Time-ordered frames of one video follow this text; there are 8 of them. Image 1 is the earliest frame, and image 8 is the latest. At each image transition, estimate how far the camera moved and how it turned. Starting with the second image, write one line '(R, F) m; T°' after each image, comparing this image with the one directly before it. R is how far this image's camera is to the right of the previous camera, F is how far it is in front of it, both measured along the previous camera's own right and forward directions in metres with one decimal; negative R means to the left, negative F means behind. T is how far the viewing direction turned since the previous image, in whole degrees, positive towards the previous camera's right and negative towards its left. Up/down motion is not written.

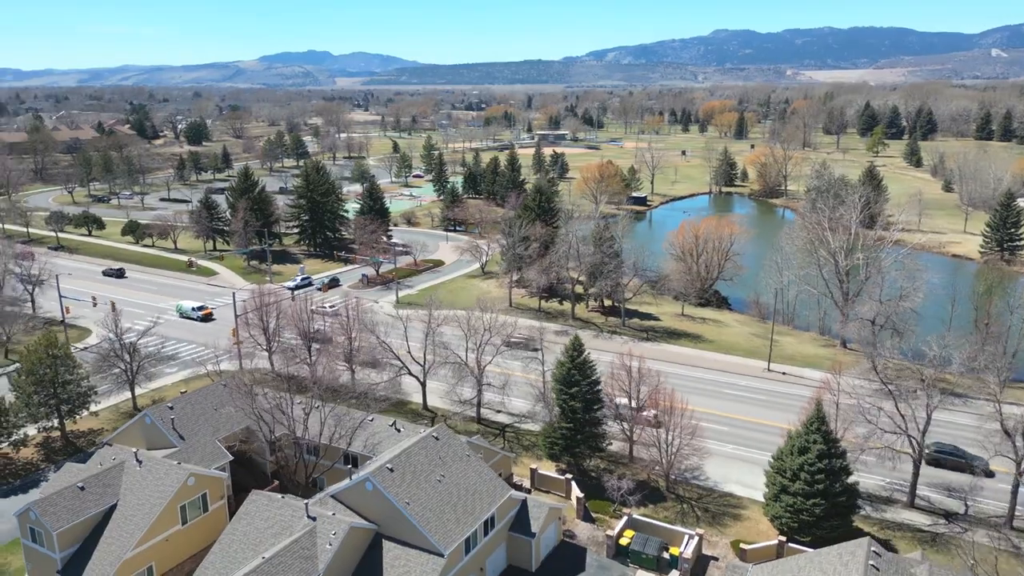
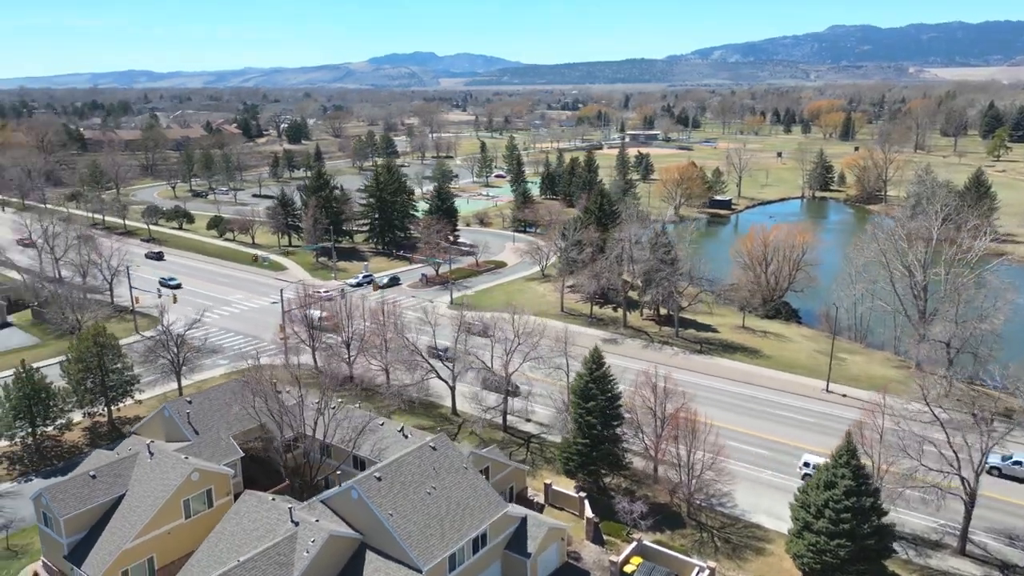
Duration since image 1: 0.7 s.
(+3.3, +1.3) m; -7°
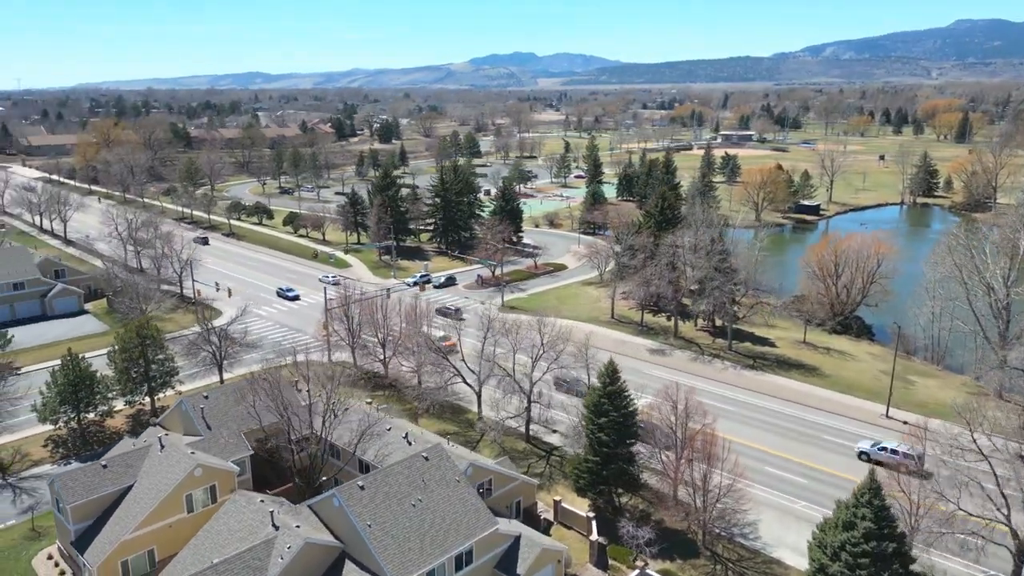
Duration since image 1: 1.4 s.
(+3.3, +1.3) m; -7°
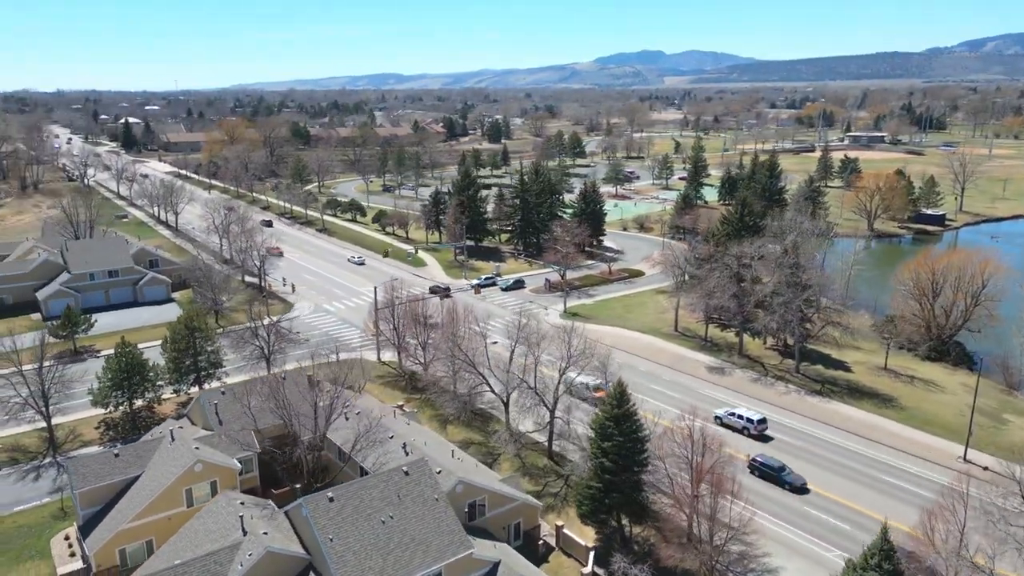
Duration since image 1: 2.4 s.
(+4.4, +1.8) m; -9°
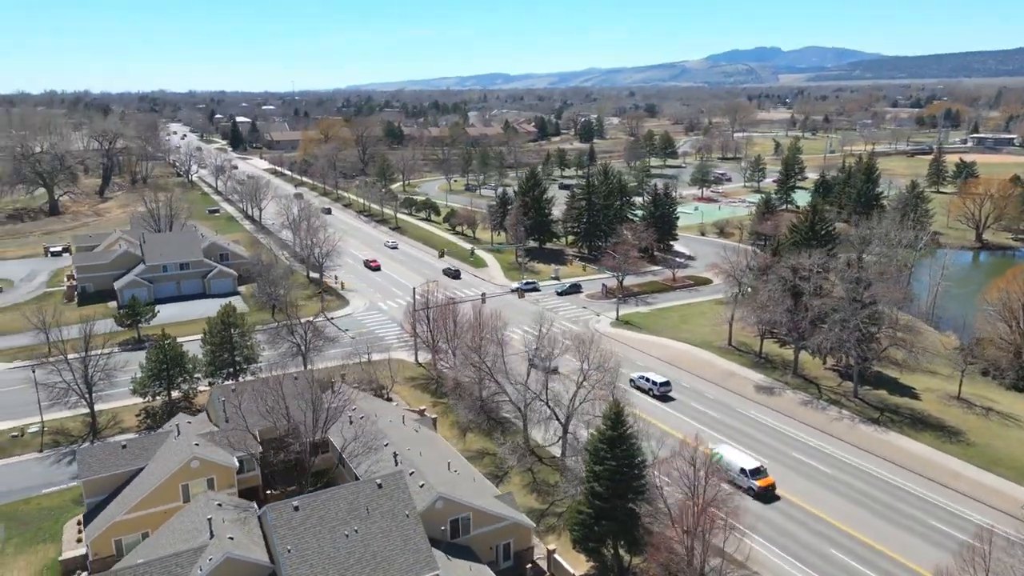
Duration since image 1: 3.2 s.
(+3.9, +1.6) m; -8°
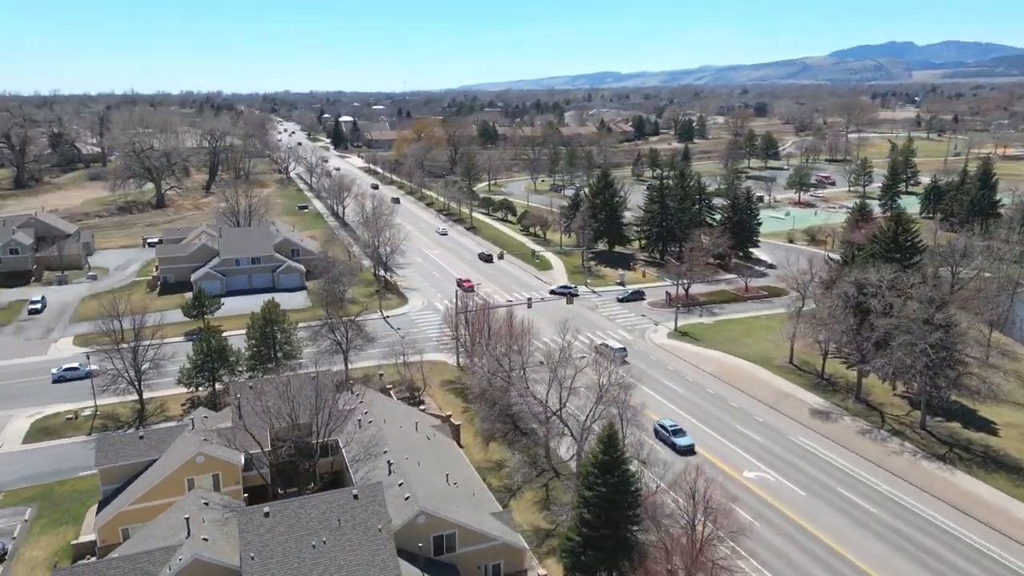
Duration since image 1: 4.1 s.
(+3.8, +1.6) m; -8°
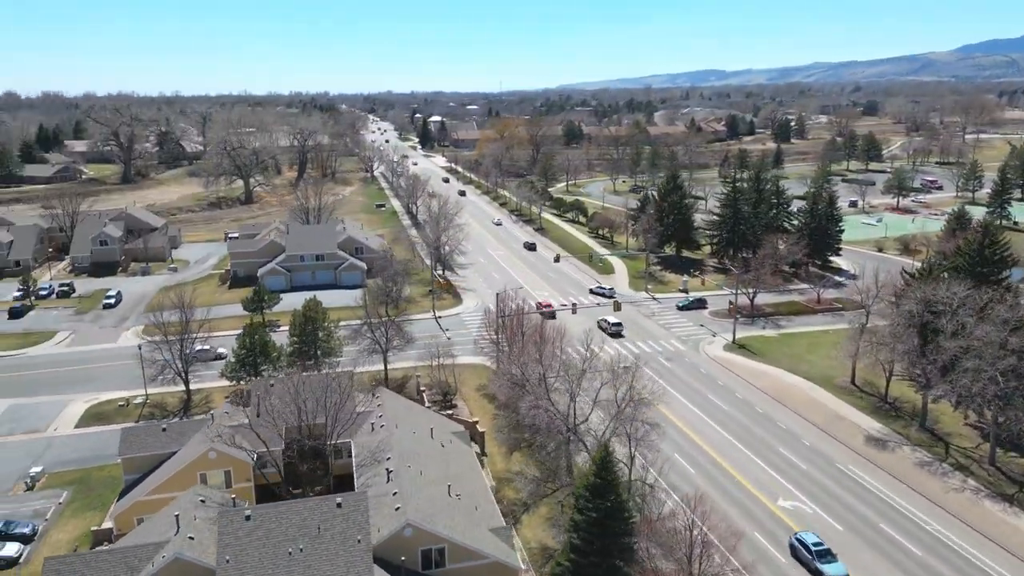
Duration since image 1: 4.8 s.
(+3.3, +1.4) m; -7°
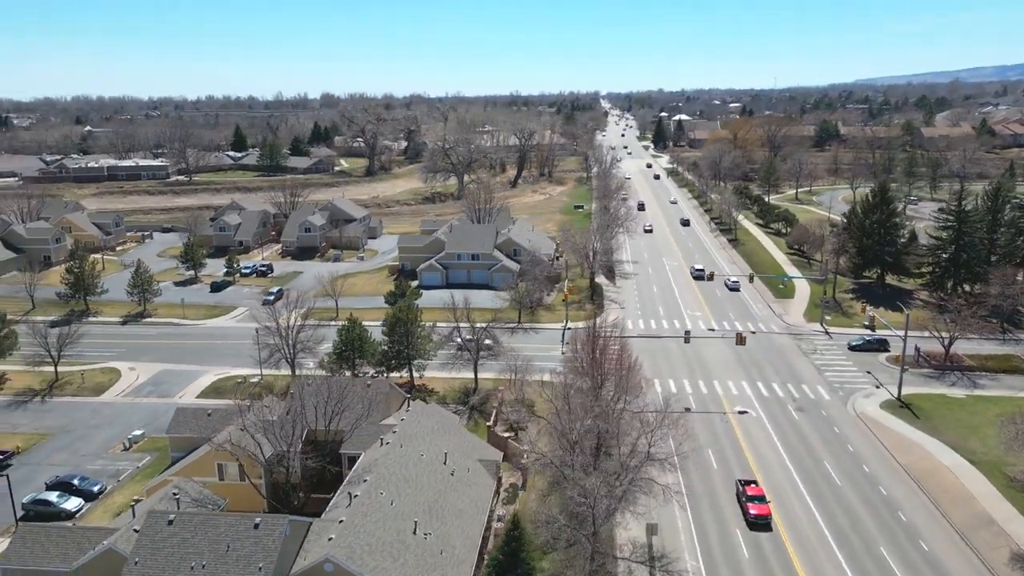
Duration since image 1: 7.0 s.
(+9.3, +5.0) m; -20°
